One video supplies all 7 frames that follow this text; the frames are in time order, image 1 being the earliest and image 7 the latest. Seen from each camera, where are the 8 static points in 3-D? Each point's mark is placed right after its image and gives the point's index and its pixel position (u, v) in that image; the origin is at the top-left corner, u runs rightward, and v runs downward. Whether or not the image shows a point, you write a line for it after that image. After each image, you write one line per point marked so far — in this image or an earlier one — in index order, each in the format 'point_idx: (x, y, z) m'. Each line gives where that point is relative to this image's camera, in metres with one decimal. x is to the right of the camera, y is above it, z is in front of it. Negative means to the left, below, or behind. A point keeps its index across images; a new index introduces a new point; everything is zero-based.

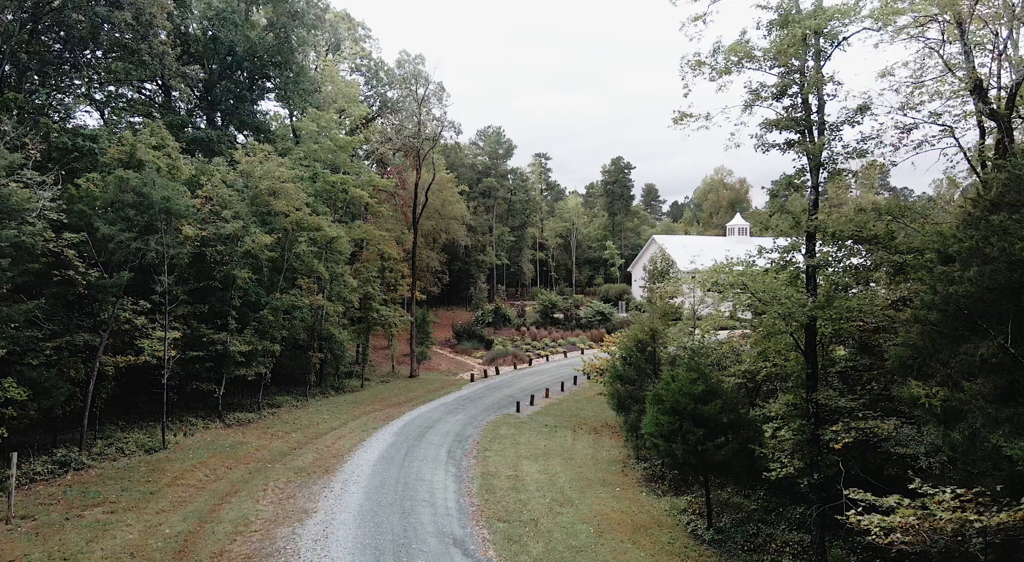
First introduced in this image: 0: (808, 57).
0: (+6.8, +5.1, +18.9) m
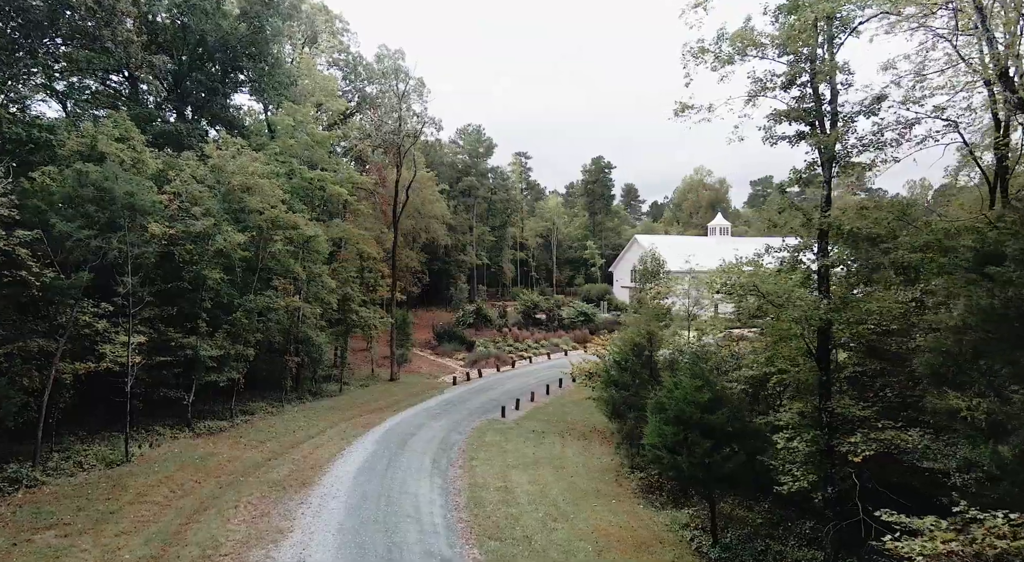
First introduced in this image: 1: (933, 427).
0: (+6.7, +5.1, +17.8) m
1: (+8.3, -2.9, +16.1) m
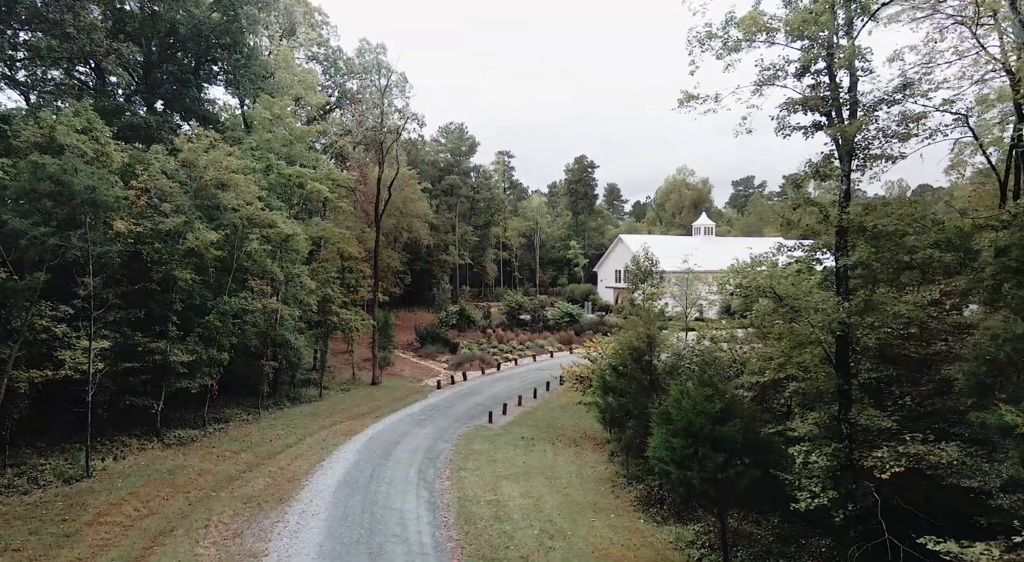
0: (+6.5, +5.1, +16.7) m
1: (+8.2, -2.9, +15.0) m
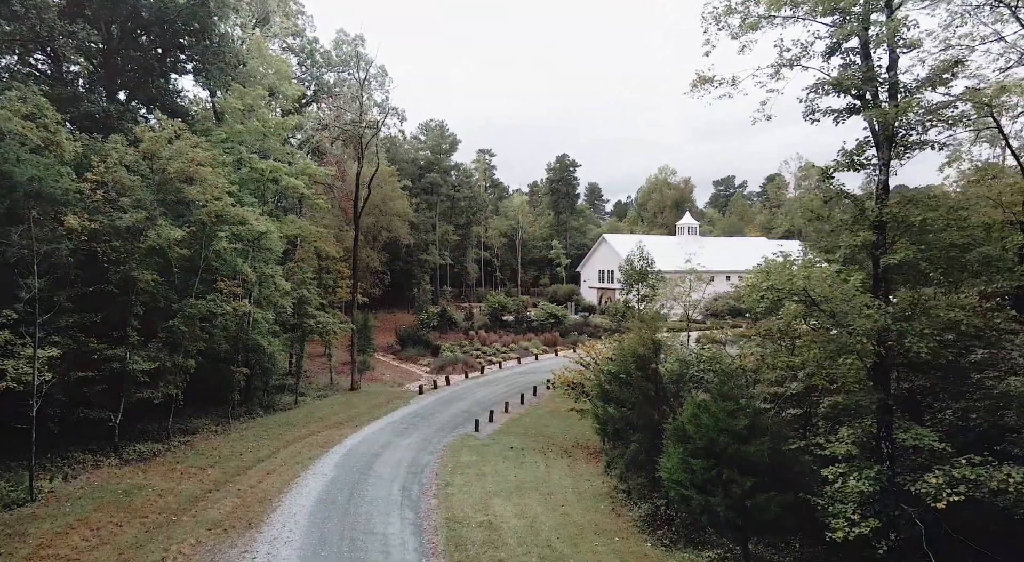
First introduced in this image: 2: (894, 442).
0: (+6.5, +5.1, +15.0) m
1: (+8.2, -2.9, +13.4) m
2: (+6.3, -2.7, +13.6) m
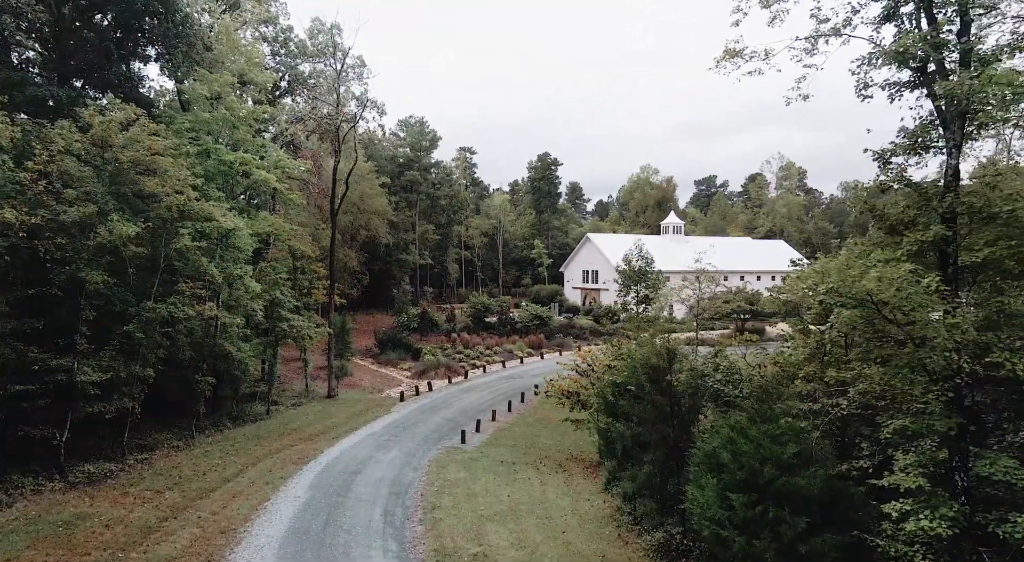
0: (+6.5, +5.1, +13.0) m
1: (+8.3, -2.9, +11.4) m
2: (+6.4, -2.7, +11.6) m
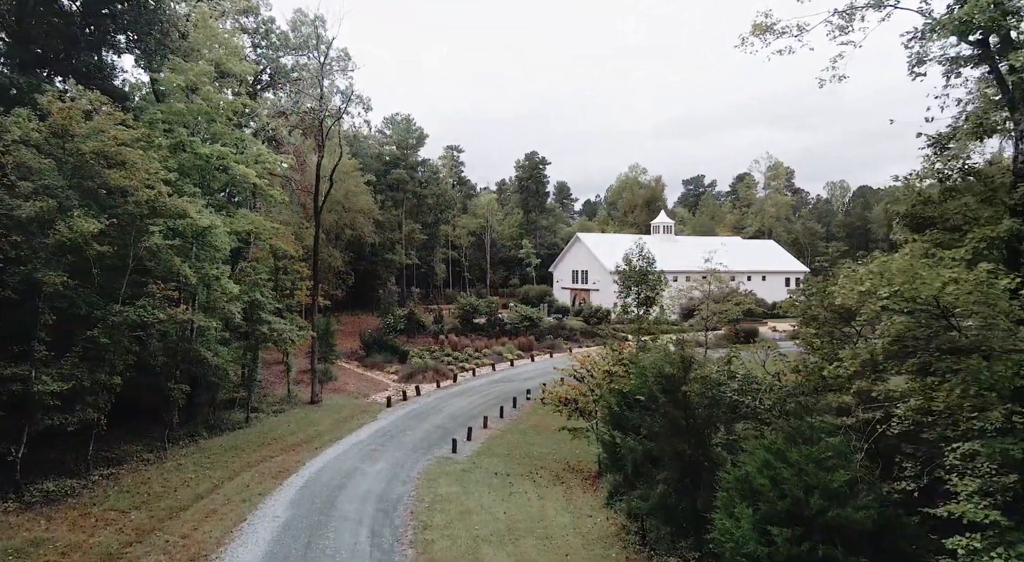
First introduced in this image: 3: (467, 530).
0: (+6.6, +5.0, +11.6) m
1: (+8.4, -2.9, +10.0) m
2: (+6.5, -2.7, +10.1) m
3: (-1.1, -5.7, +18.8) m
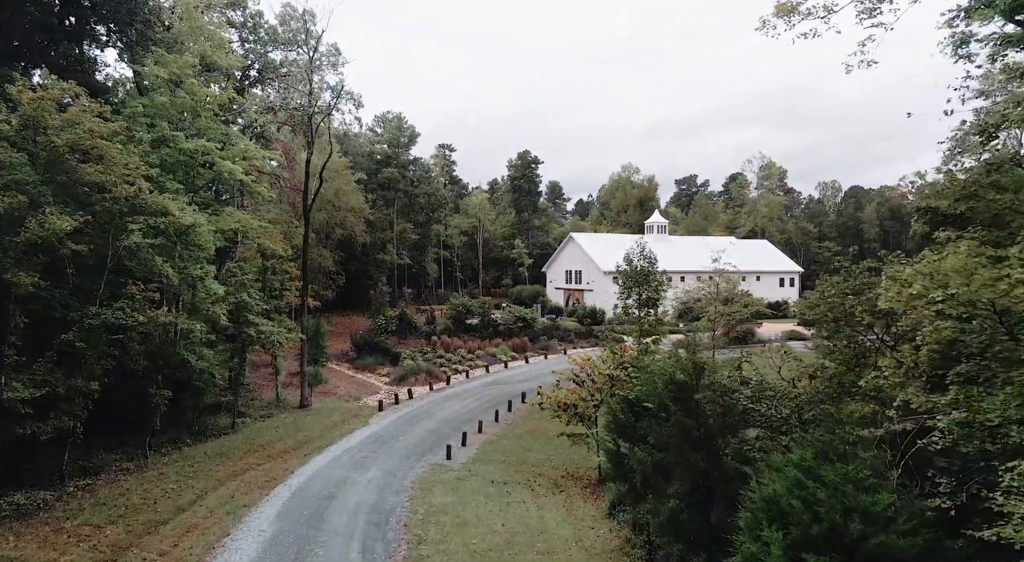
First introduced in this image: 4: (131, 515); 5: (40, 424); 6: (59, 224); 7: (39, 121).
0: (+6.6, +5.0, +10.6) m
1: (+8.5, -2.9, +9.1) m
2: (+6.5, -2.7, +9.2) m
3: (-1.1, -5.7, +17.8) m
4: (-8.6, -5.3, +18.5) m
5: (-10.7, -3.3, +18.8) m
6: (-9.8, +1.2, +17.9) m
7: (-10.9, +3.8, +19.2) m
